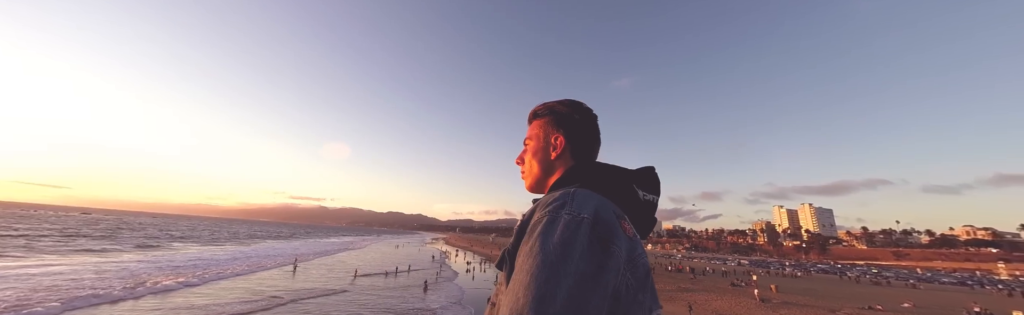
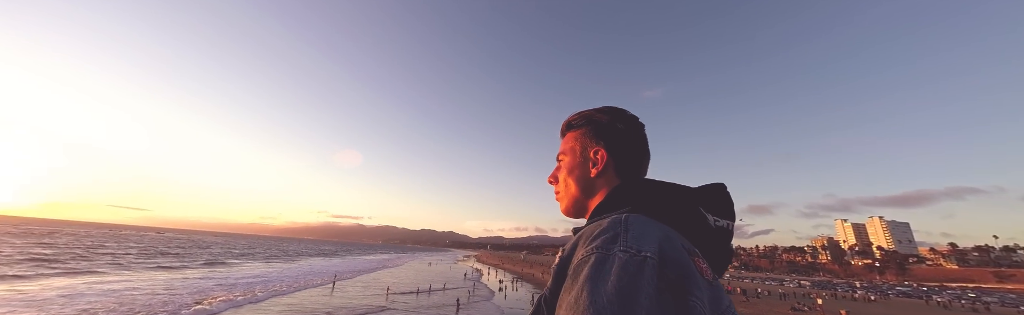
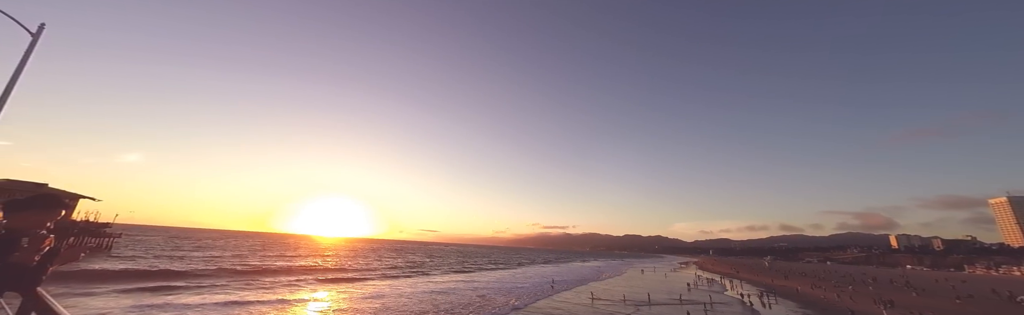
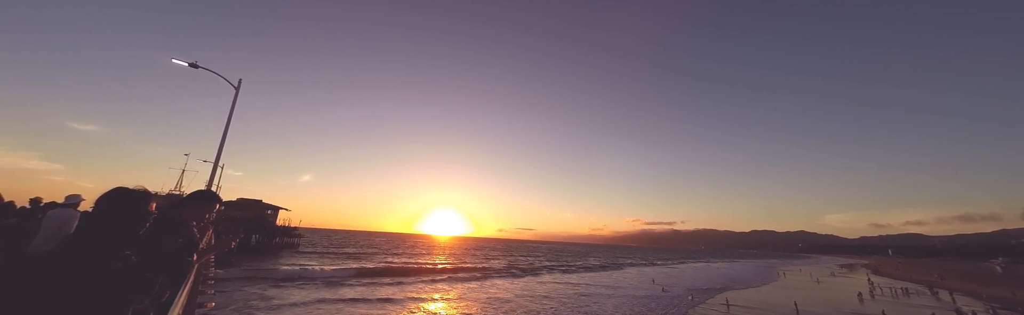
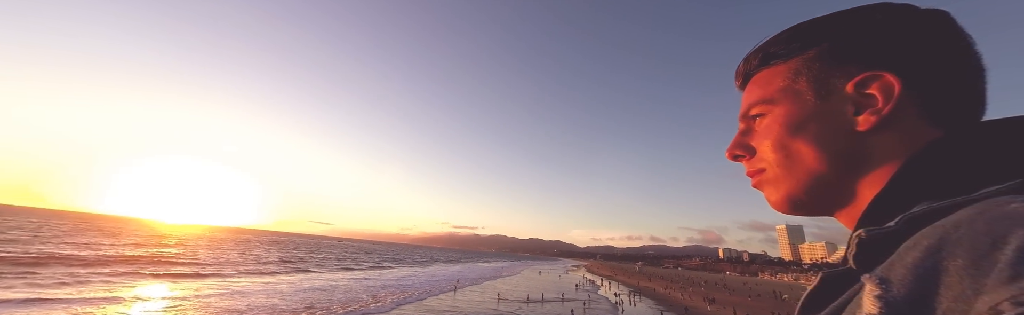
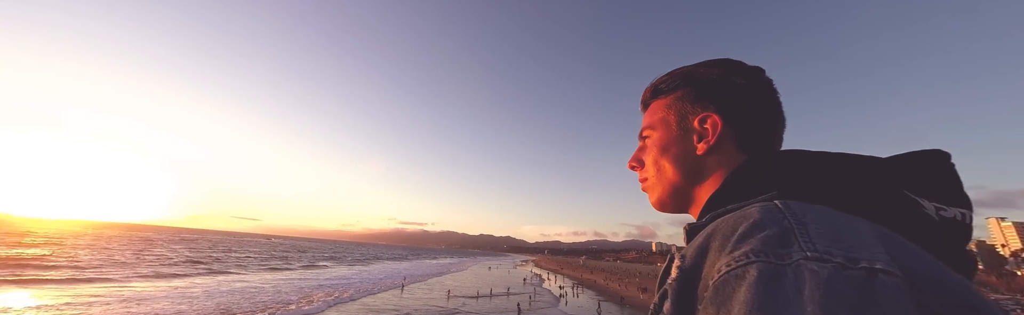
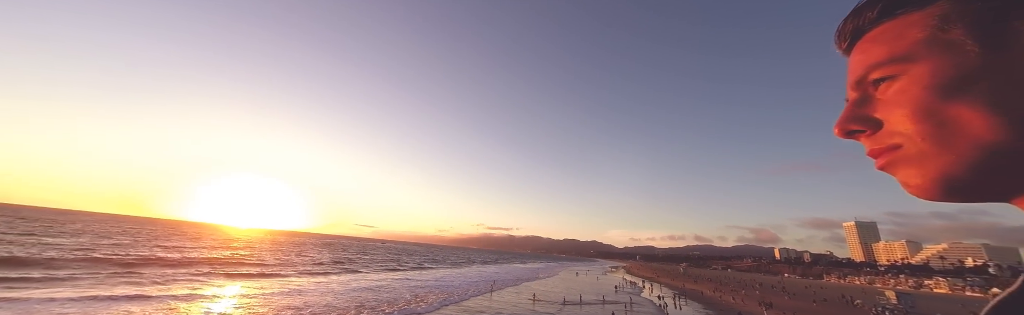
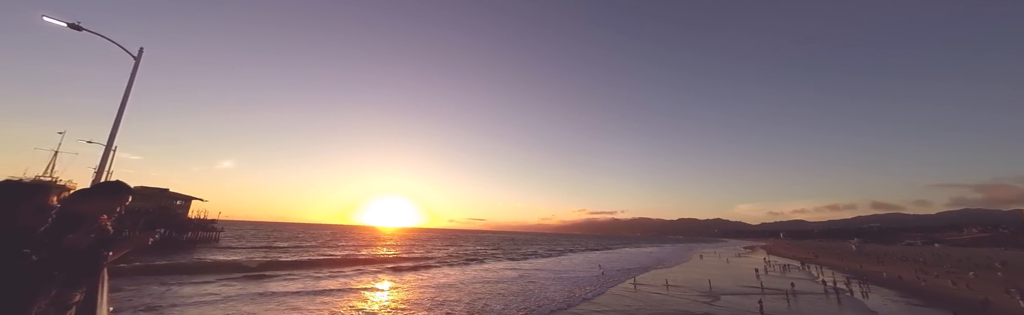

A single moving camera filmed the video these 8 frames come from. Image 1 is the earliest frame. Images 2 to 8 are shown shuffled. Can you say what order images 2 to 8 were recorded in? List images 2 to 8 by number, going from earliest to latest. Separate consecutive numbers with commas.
2, 6, 5, 7, 3, 8, 4
